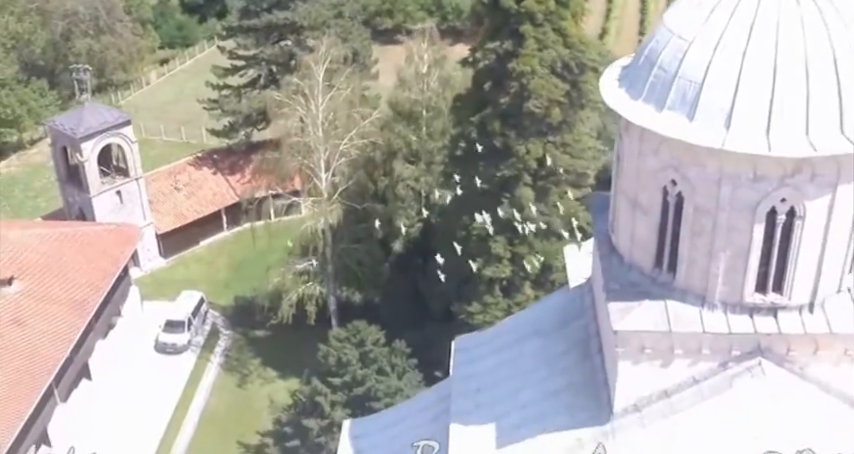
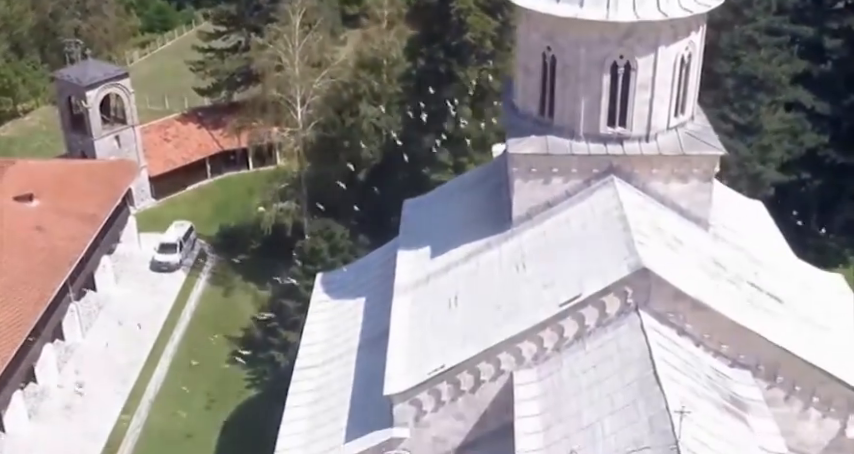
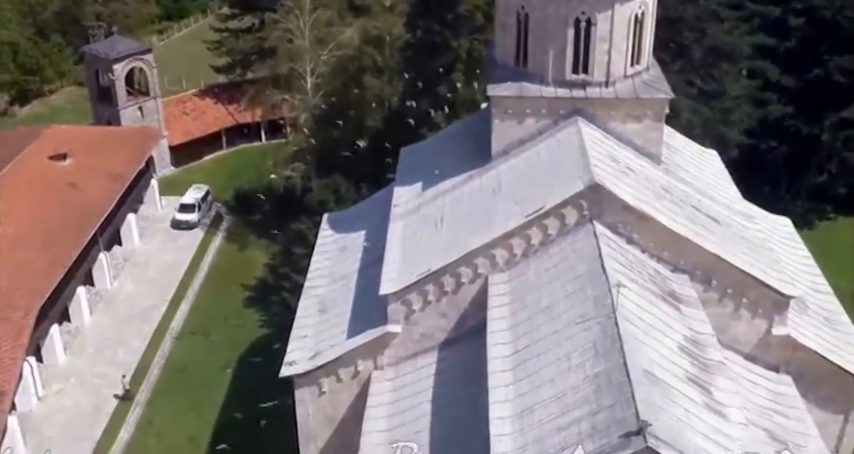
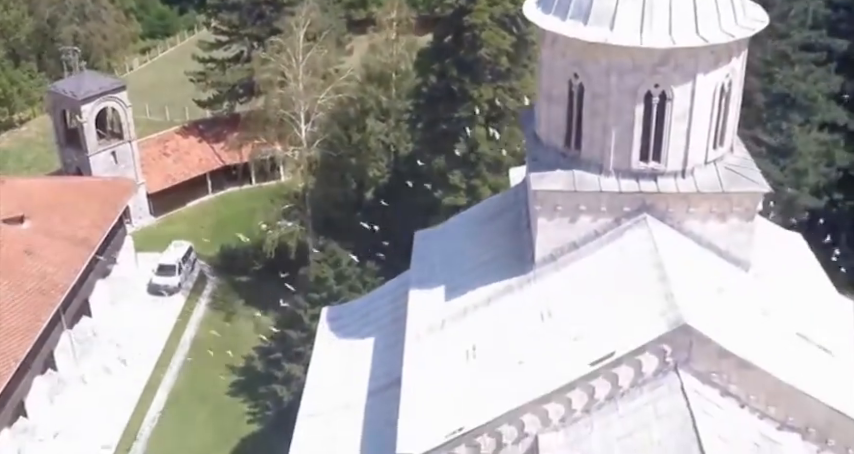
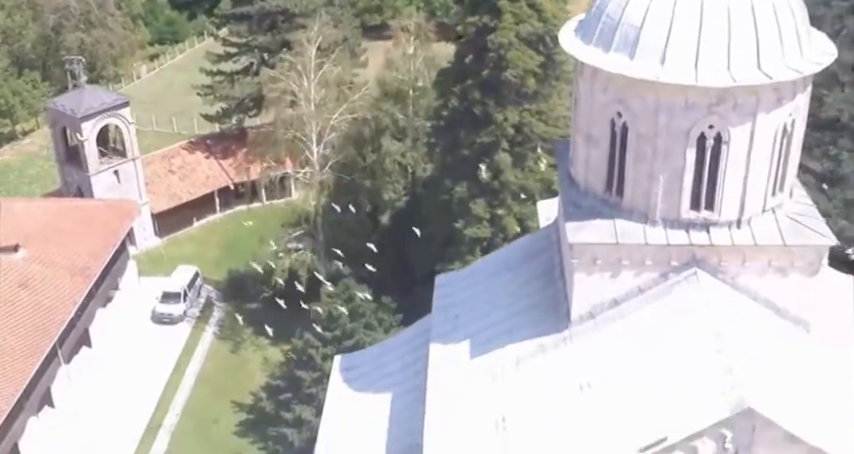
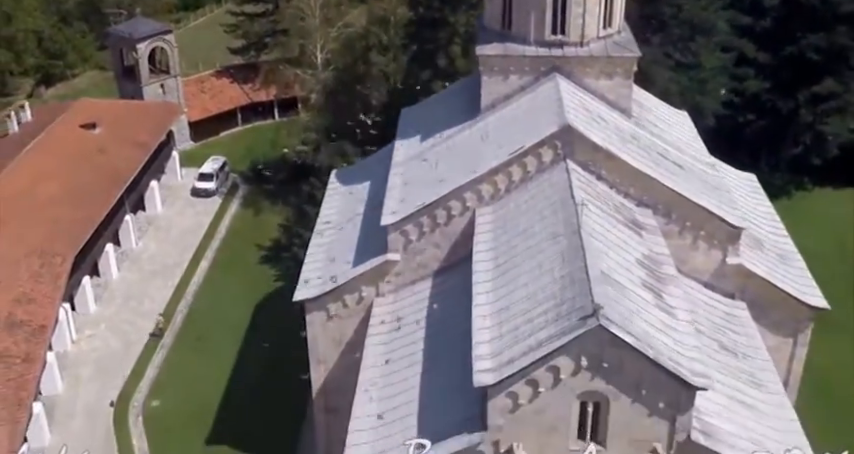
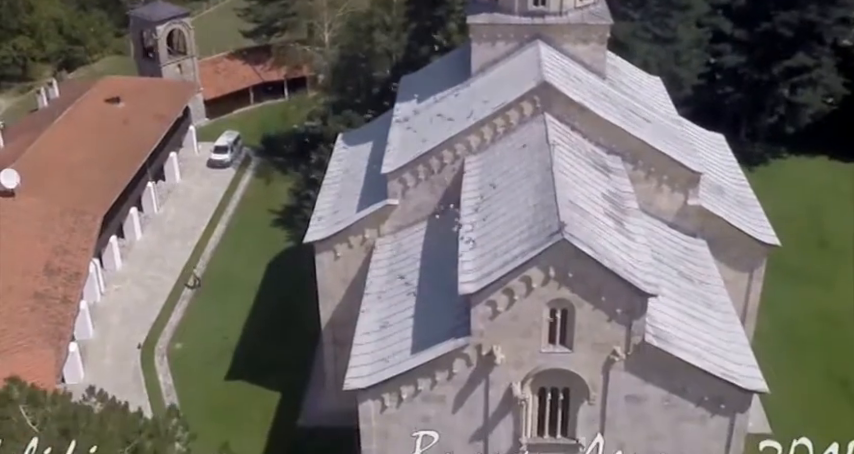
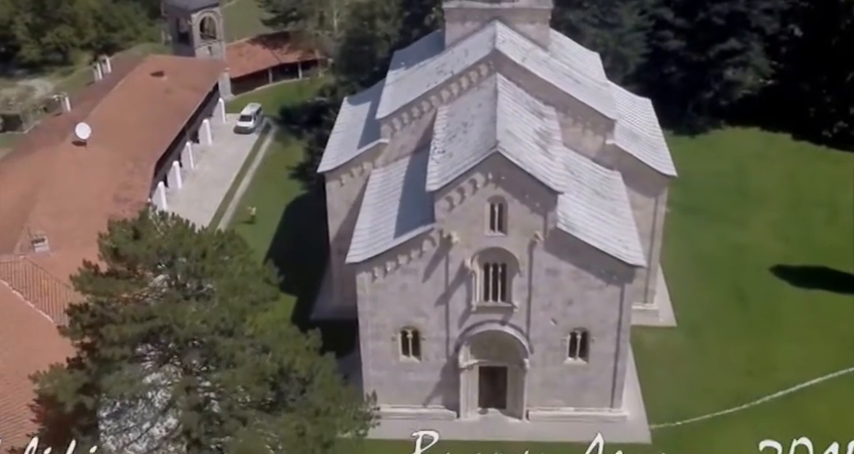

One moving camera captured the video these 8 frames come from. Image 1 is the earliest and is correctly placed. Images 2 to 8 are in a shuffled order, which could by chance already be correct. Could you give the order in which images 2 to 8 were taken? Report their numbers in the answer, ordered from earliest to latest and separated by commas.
5, 4, 2, 3, 6, 7, 8
